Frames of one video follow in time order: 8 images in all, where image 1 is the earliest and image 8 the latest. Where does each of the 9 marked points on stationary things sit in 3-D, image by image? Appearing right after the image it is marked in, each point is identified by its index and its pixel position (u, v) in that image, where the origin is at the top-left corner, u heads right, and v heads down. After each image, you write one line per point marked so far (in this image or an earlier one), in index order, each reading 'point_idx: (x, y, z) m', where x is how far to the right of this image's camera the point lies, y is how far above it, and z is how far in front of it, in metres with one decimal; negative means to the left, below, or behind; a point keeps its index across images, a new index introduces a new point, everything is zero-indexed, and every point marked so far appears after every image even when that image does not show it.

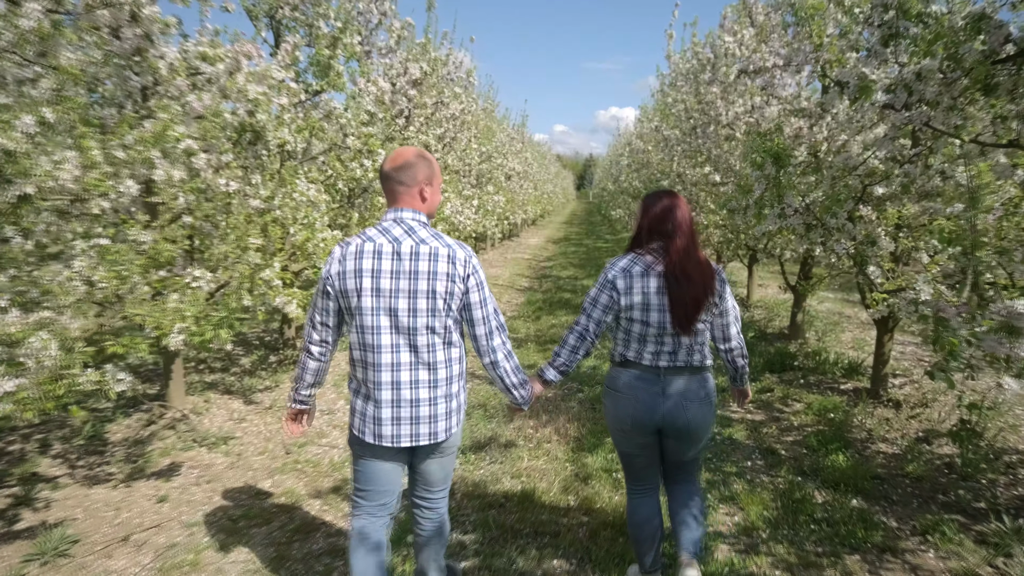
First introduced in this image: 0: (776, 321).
0: (+3.0, -0.4, +8.3) m
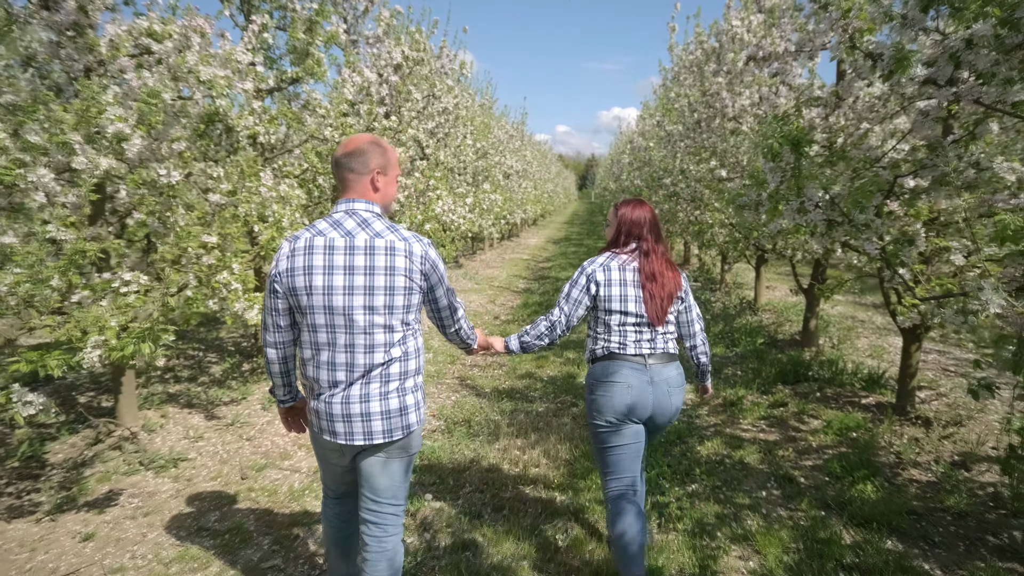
0: (+2.9, -0.4, +7.8) m
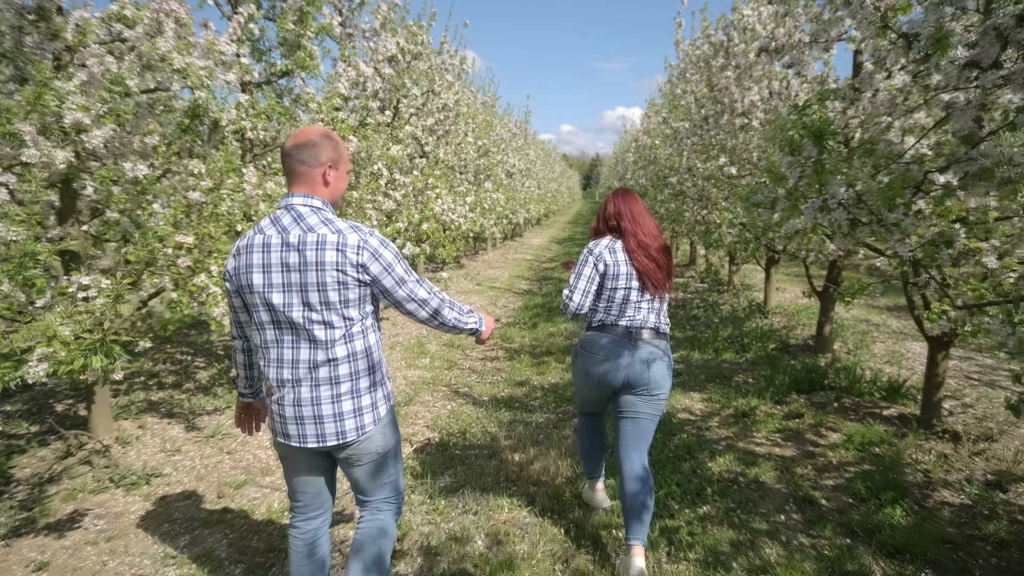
0: (+3.0, -0.4, +7.4) m
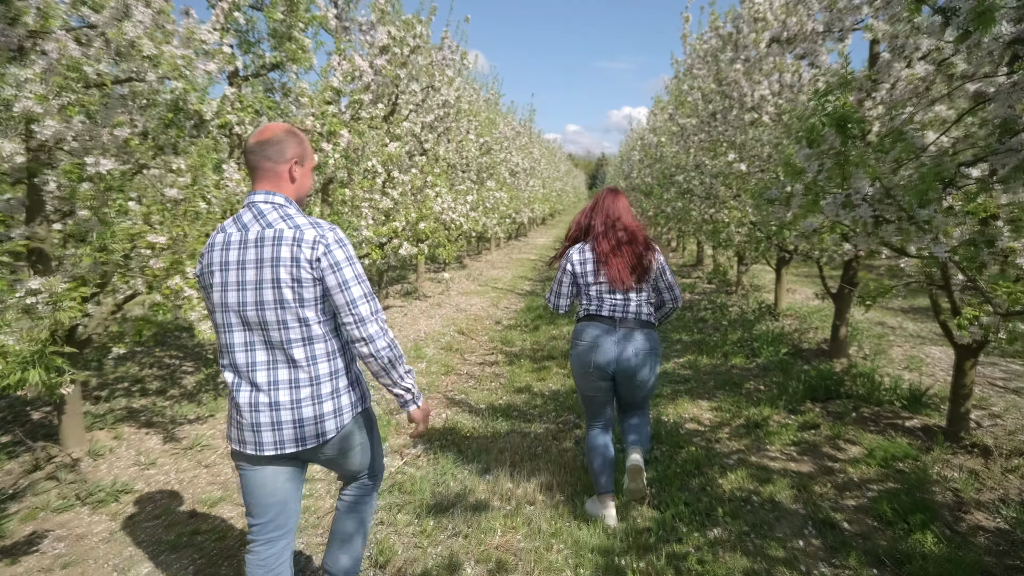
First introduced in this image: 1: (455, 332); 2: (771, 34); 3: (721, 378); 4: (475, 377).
0: (+3.0, -0.5, +7.1) m
1: (-0.7, -0.5, +8.2) m
2: (+2.3, +2.3, +6.4) m
3: (+1.7, -0.7, +5.7) m
4: (-0.3, -0.8, +6.3) m
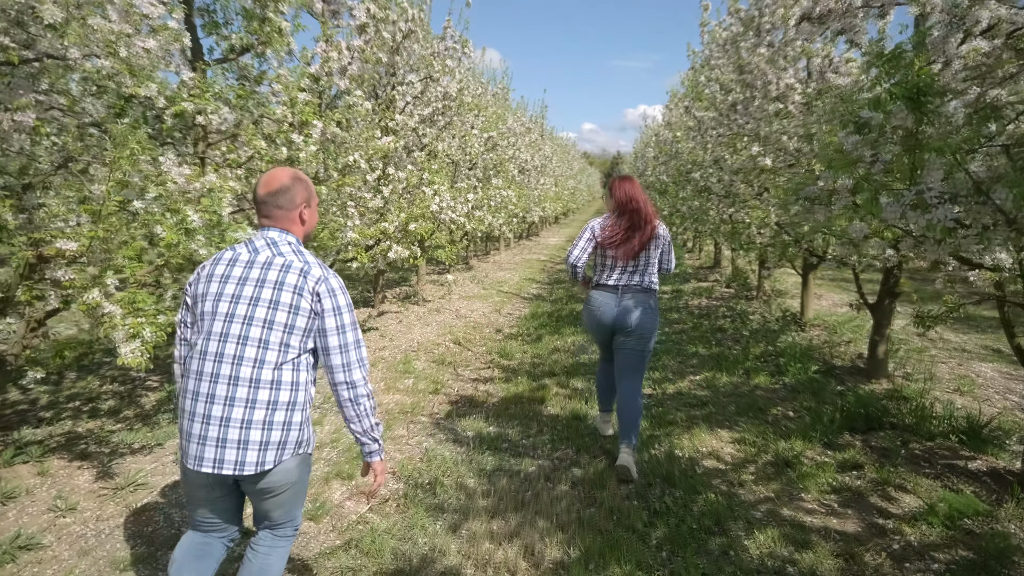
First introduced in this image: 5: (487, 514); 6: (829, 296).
0: (+2.9, -0.5, +6.4) m
1: (-0.6, -0.6, +7.6) m
2: (+2.3, +2.2, +5.7) m
3: (+1.6, -0.8, +5.0) m
4: (-0.3, -0.8, +5.6) m
5: (-0.1, -1.1, +3.4) m
6: (+3.9, -0.1, +8.8) m
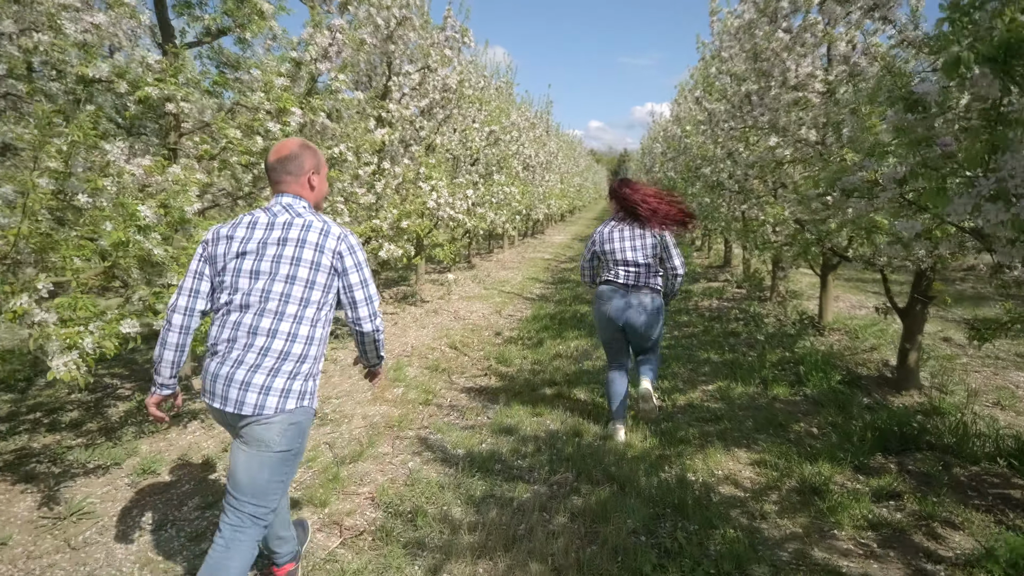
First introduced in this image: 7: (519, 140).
0: (+2.9, -0.6, +6.0) m
1: (-0.7, -0.6, +7.1) m
2: (+2.3, +2.2, +5.2) m
3: (+1.6, -0.8, +4.6) m
4: (-0.4, -0.9, +5.2) m
5: (-0.2, -1.1, +3.0) m
6: (+3.9, -0.1, +8.4) m
7: (+0.2, +3.5, +17.1) m
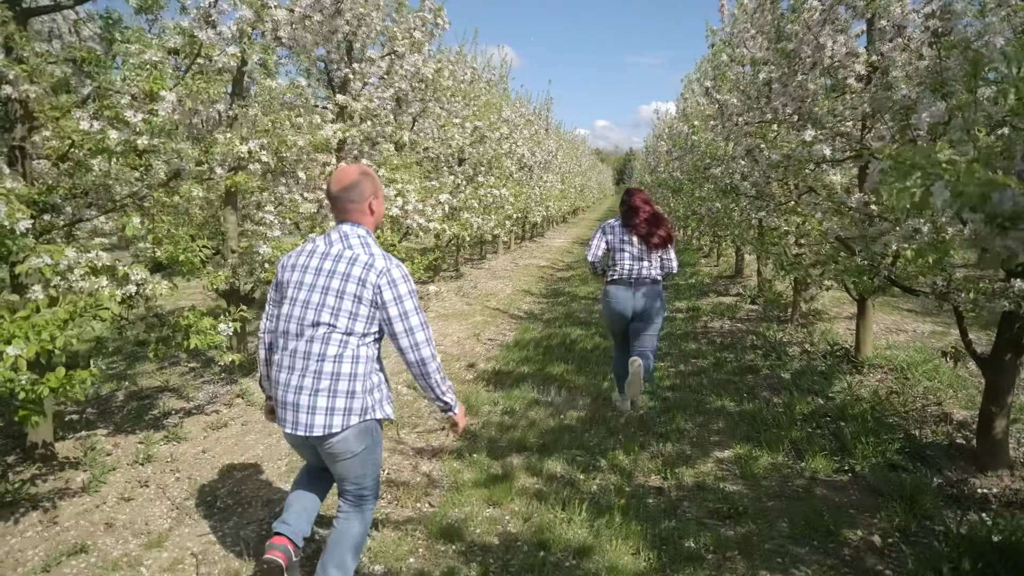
0: (+2.7, -0.8, +4.7) m
1: (-0.9, -0.8, +5.9) m
2: (+2.0, +1.9, +4.0) m
3: (+1.3, -1.0, +3.3) m
4: (-0.6, -1.1, +3.9) m
5: (-0.4, -1.3, +1.7) m
6: (+3.7, -0.3, +7.1) m
7: (0.0, +3.3, +15.9) m
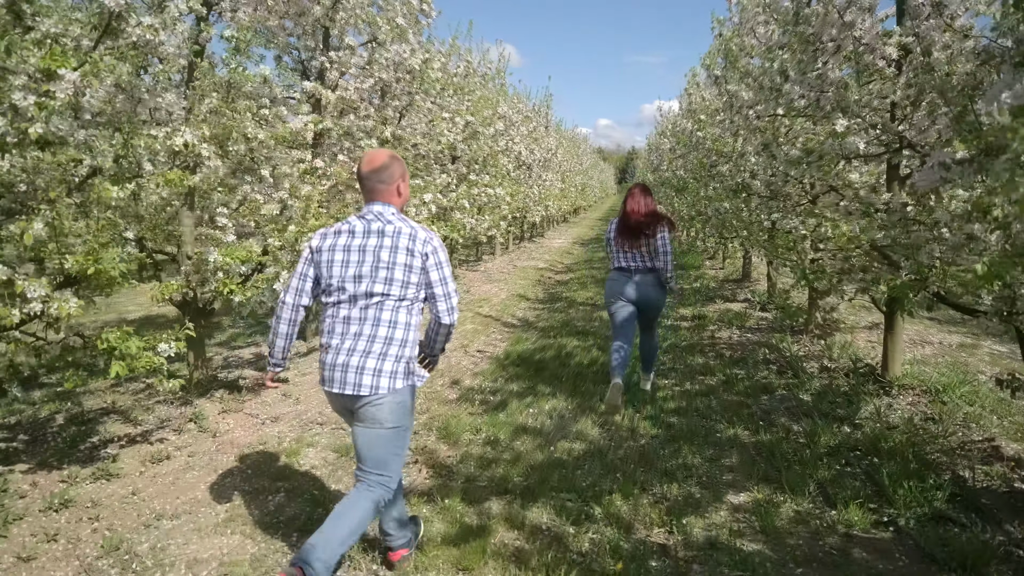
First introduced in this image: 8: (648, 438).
0: (+2.6, -0.9, +4.1) m
1: (-1.0, -0.9, +5.3) m
2: (+1.9, +1.9, +3.4) m
3: (+1.2, -1.1, +2.7) m
4: (-0.7, -1.2, +3.3) m
5: (-0.5, -1.4, +1.1) m
6: (+3.6, -0.4, +6.5) m
7: (-0.1, +3.2, +15.2) m
8: (+0.8, -0.9, +4.4) m
